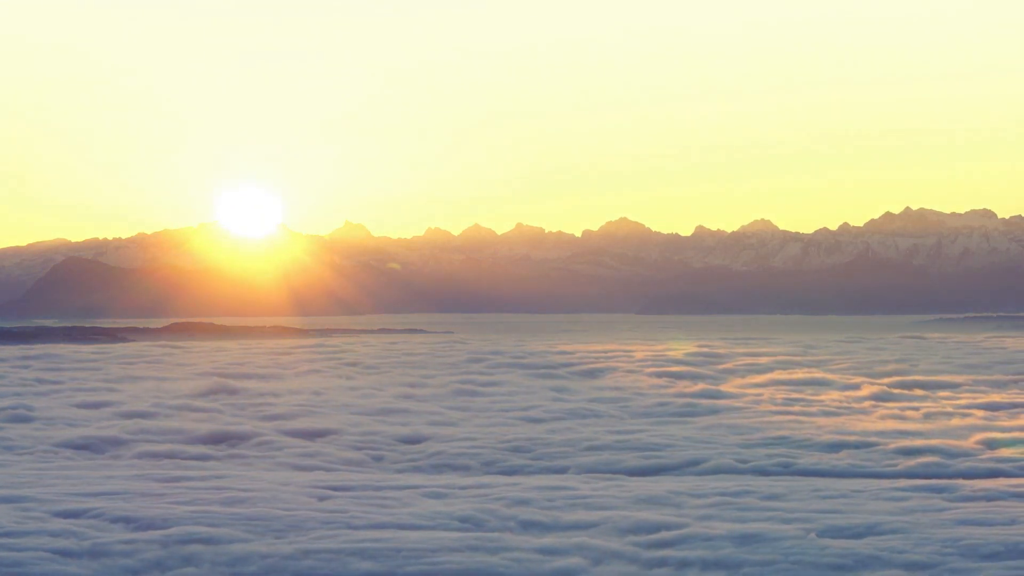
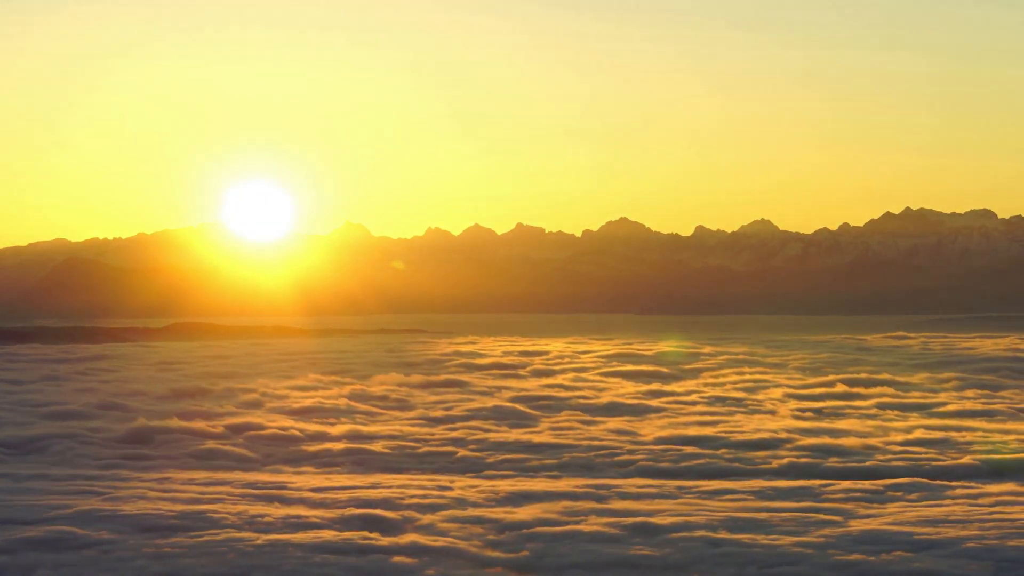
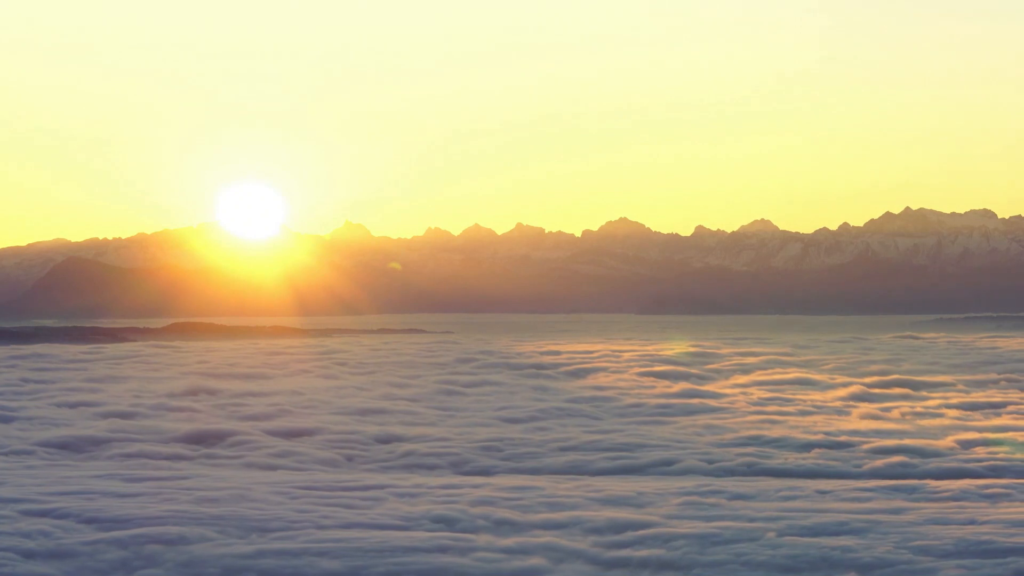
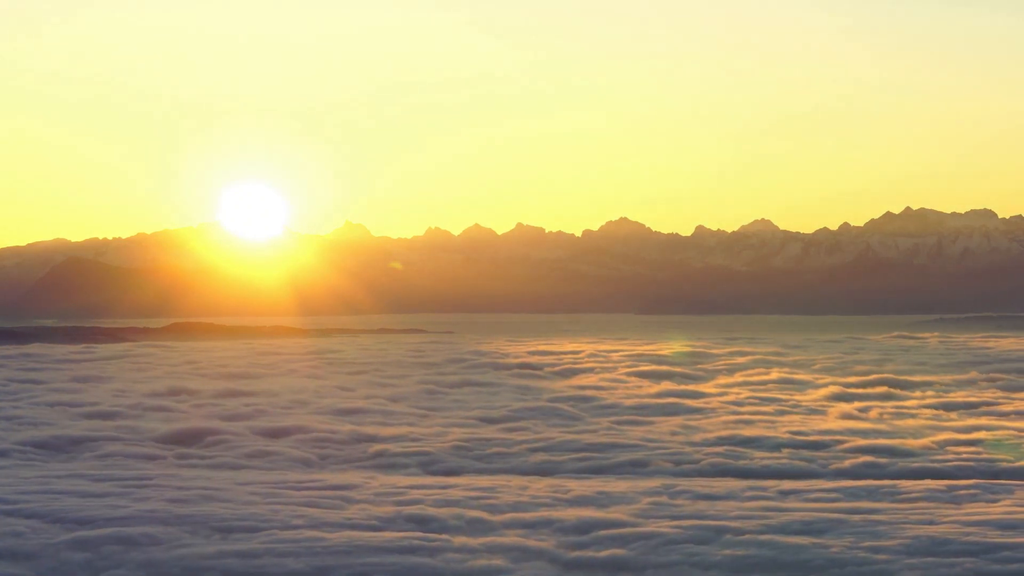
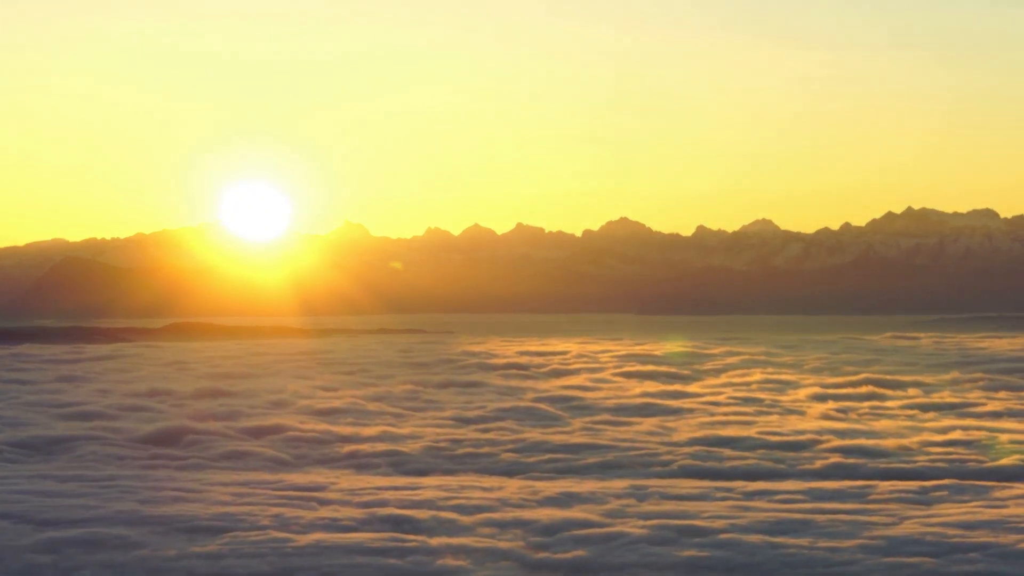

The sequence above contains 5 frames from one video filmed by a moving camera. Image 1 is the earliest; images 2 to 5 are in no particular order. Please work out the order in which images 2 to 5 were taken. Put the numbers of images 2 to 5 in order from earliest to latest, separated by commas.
3, 4, 5, 2
